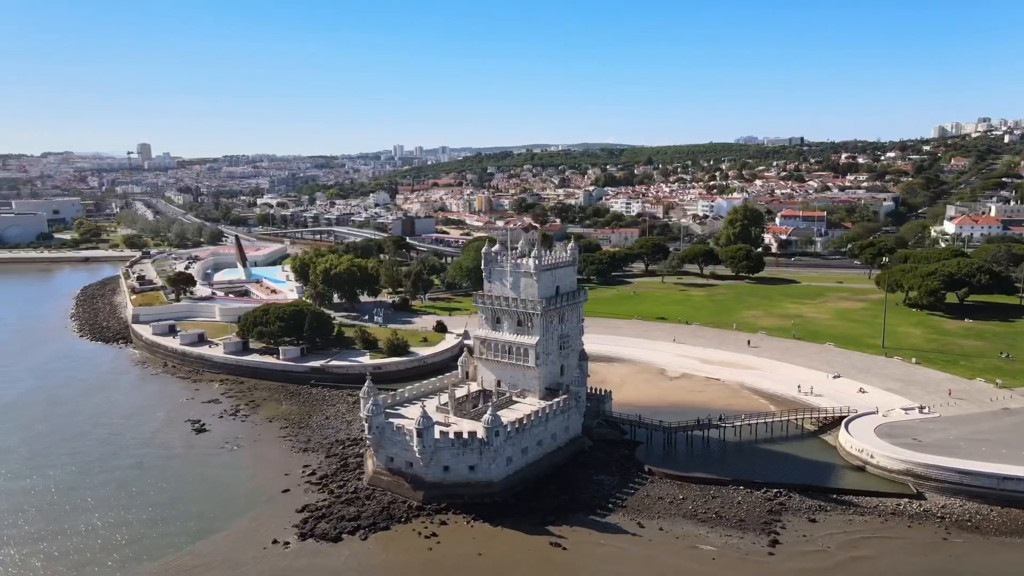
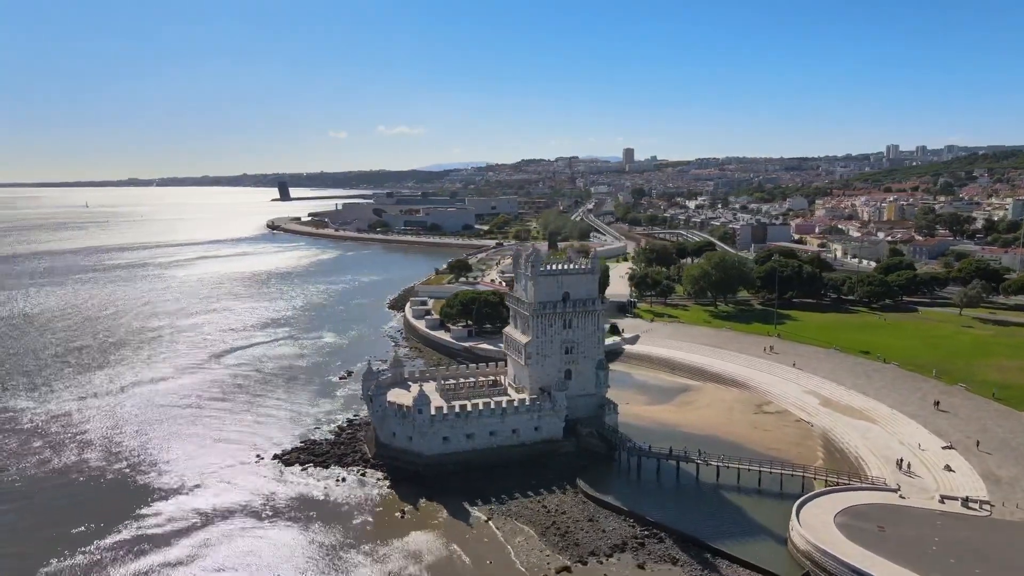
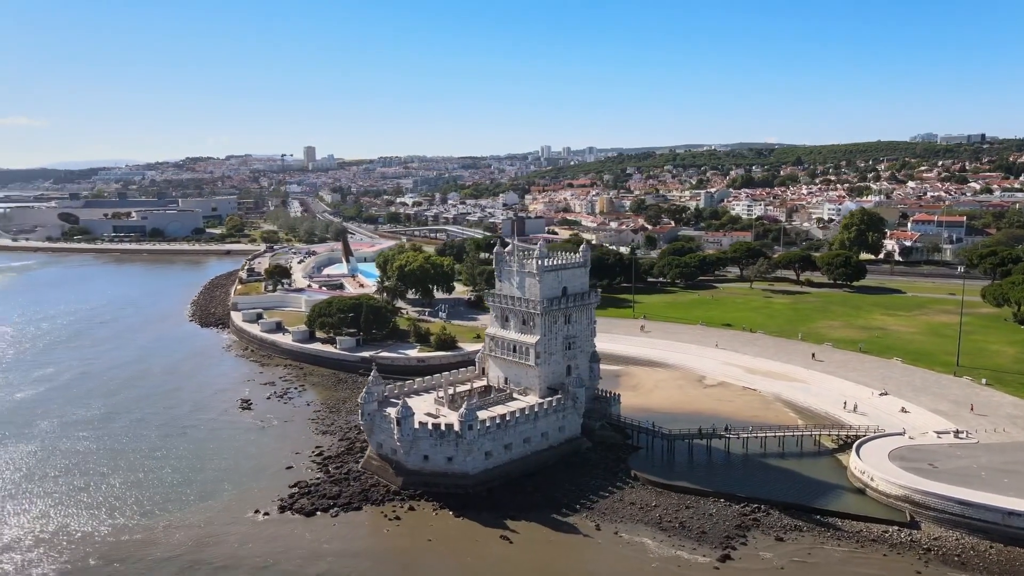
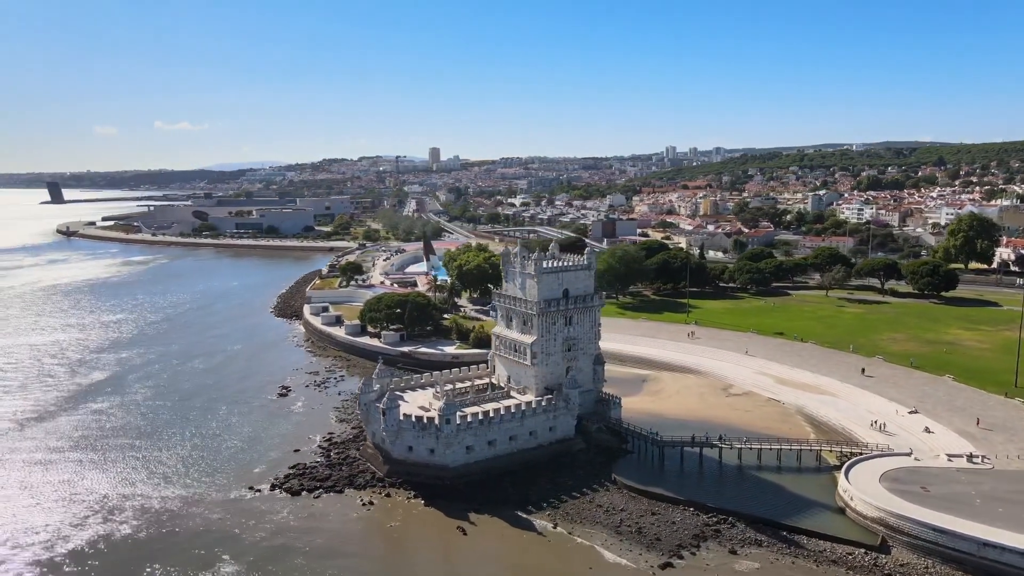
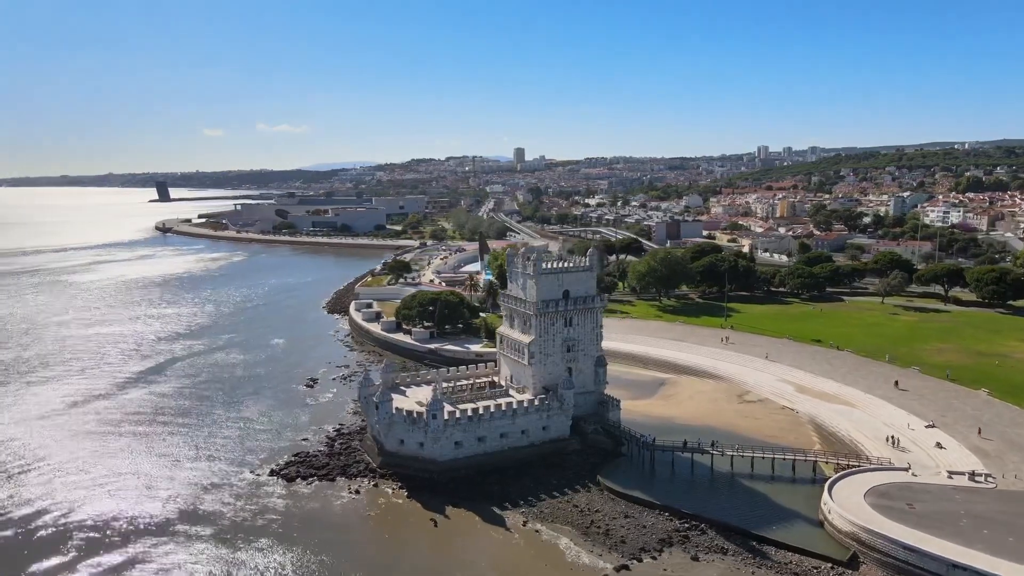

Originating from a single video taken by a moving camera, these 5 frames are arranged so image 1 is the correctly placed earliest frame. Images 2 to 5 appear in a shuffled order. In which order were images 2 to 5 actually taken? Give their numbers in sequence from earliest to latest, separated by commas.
3, 4, 5, 2
